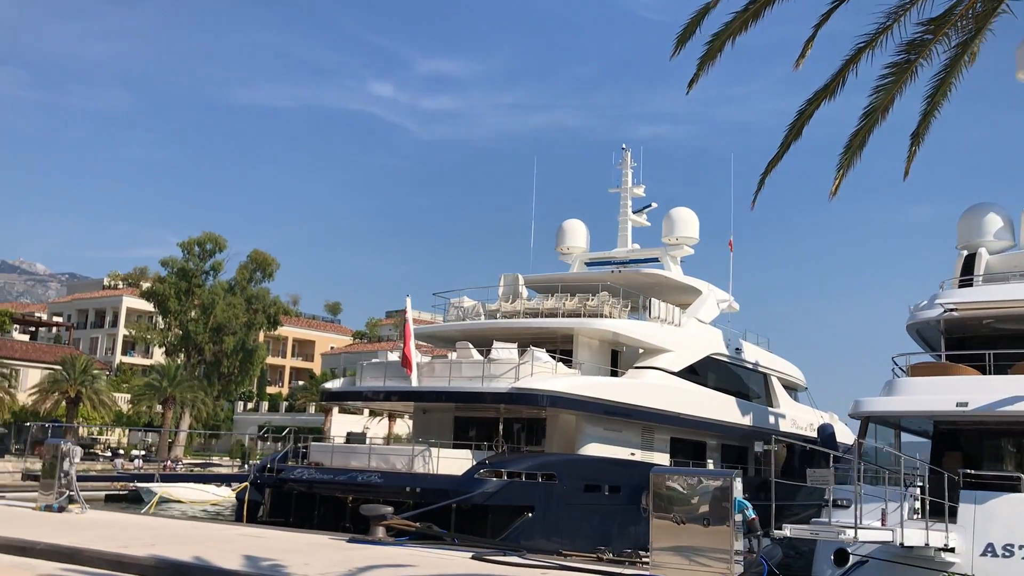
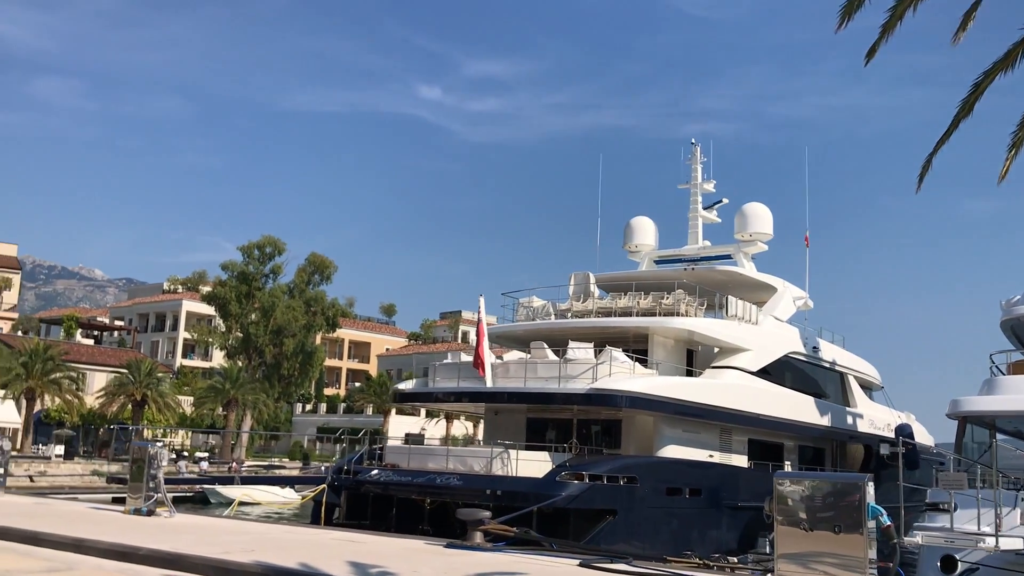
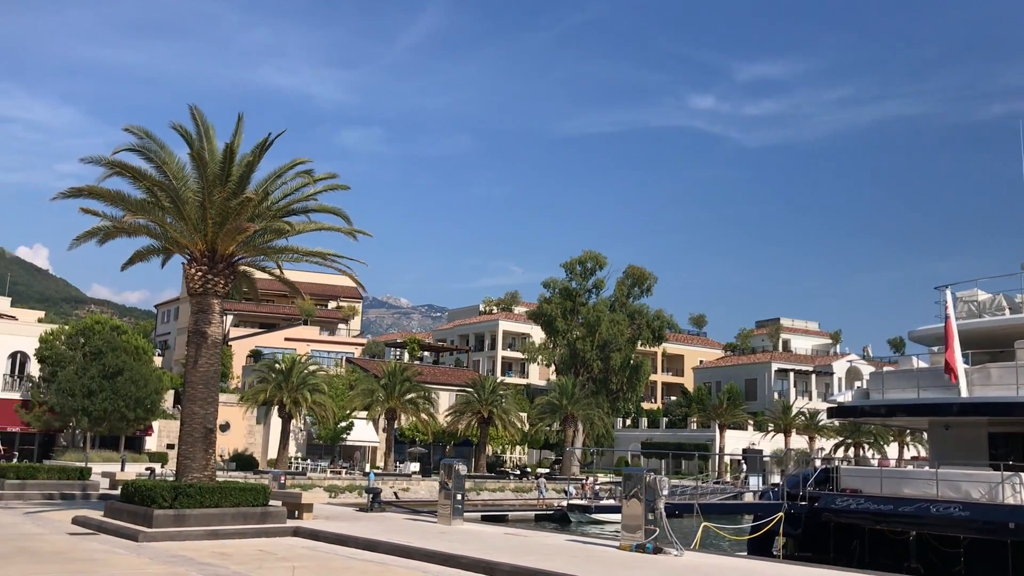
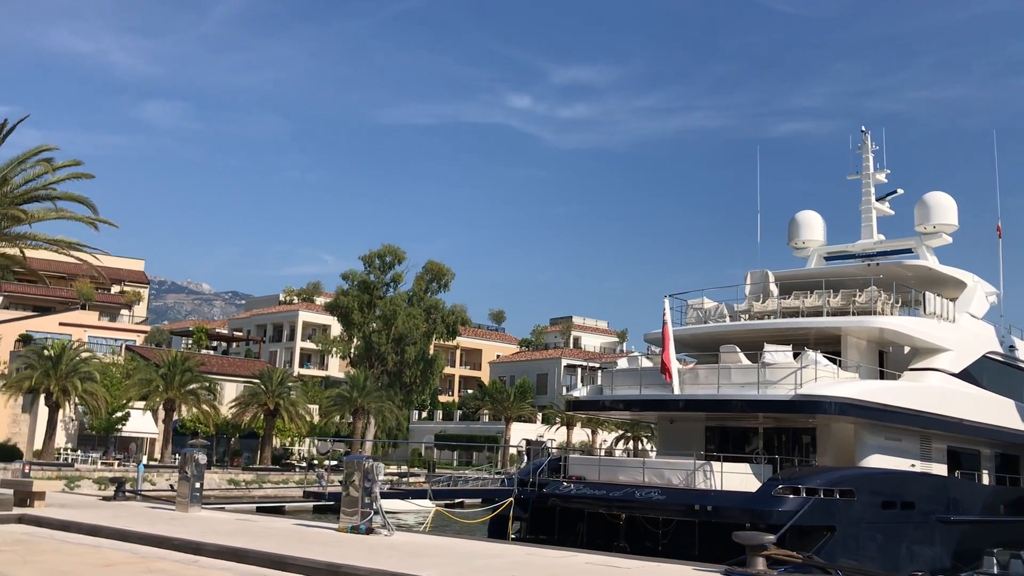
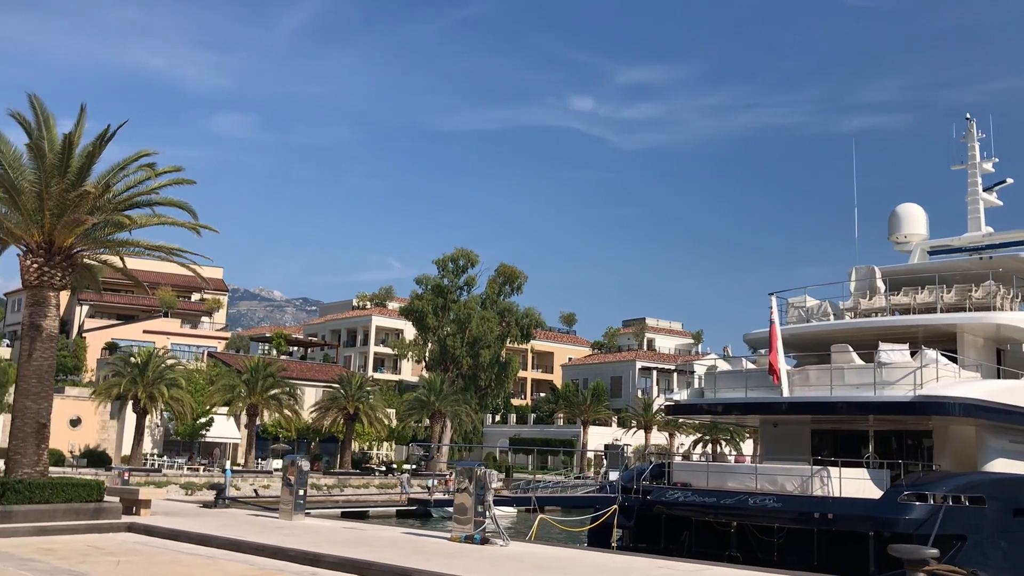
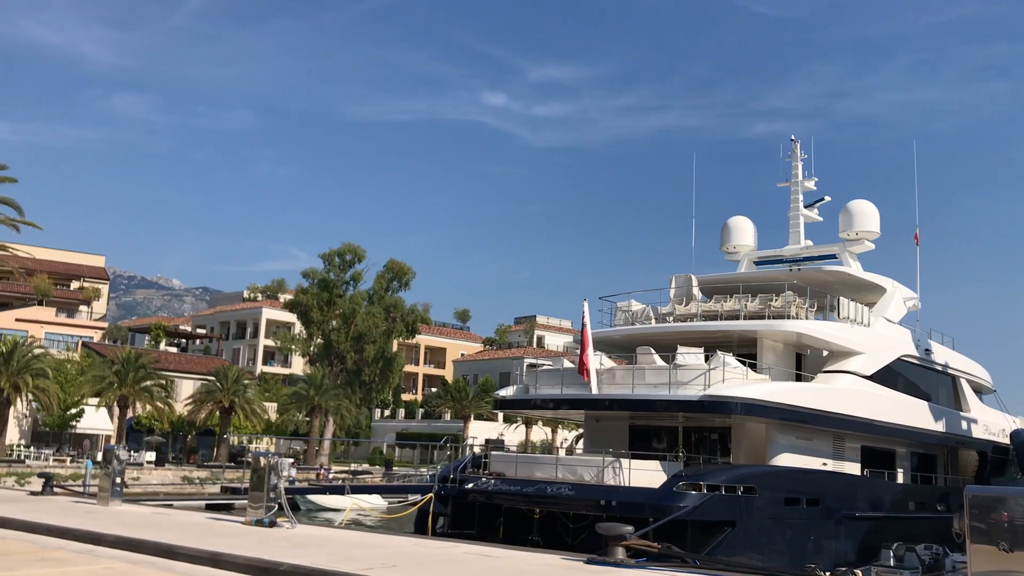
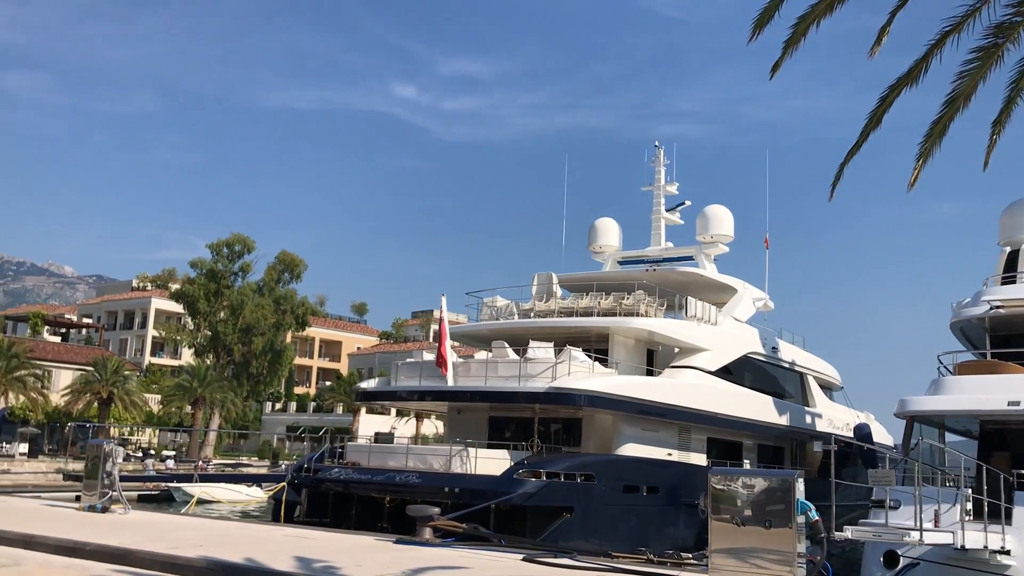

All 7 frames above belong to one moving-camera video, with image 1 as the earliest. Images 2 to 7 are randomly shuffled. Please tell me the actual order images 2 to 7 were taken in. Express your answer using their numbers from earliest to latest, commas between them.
7, 2, 6, 4, 5, 3
